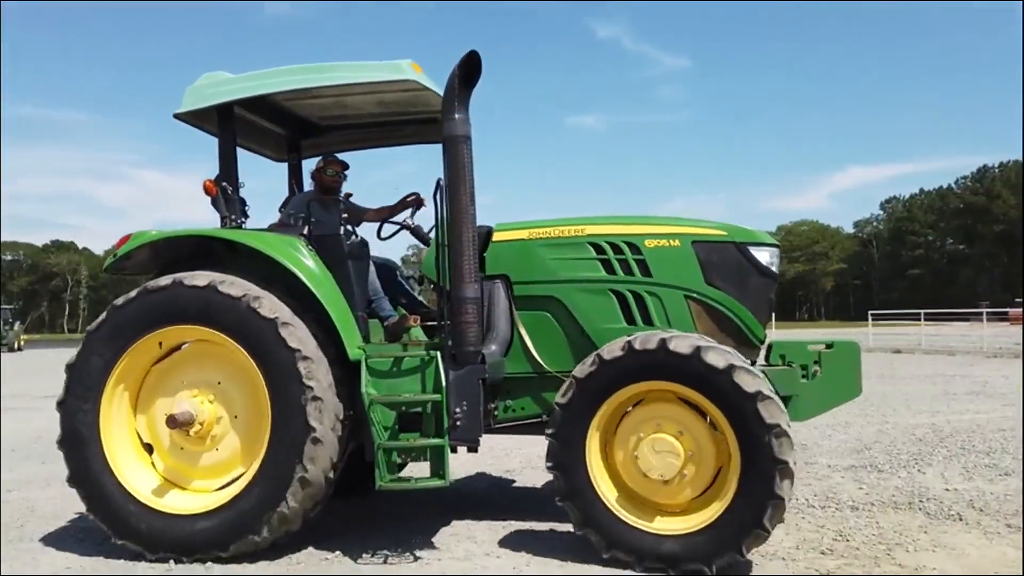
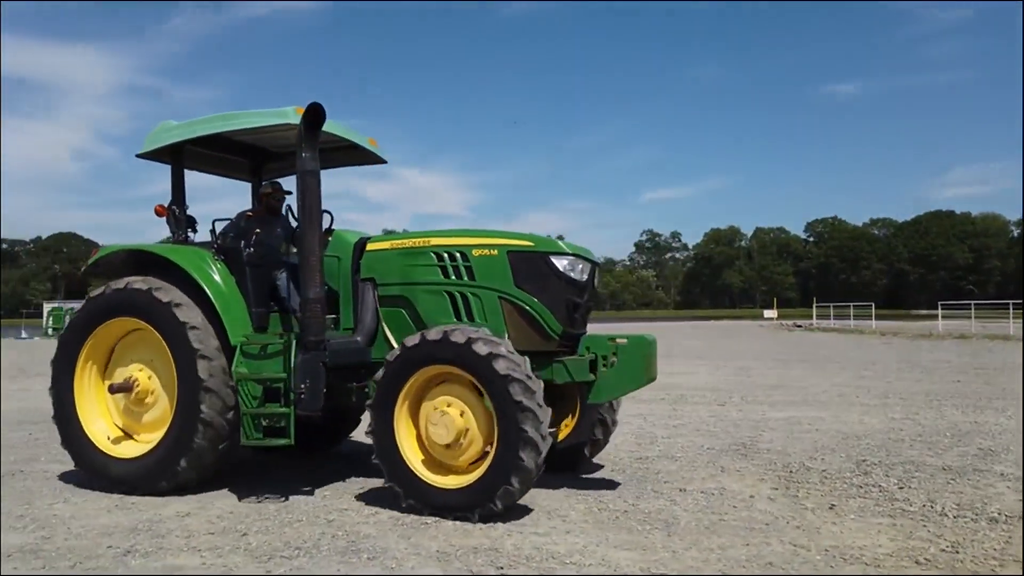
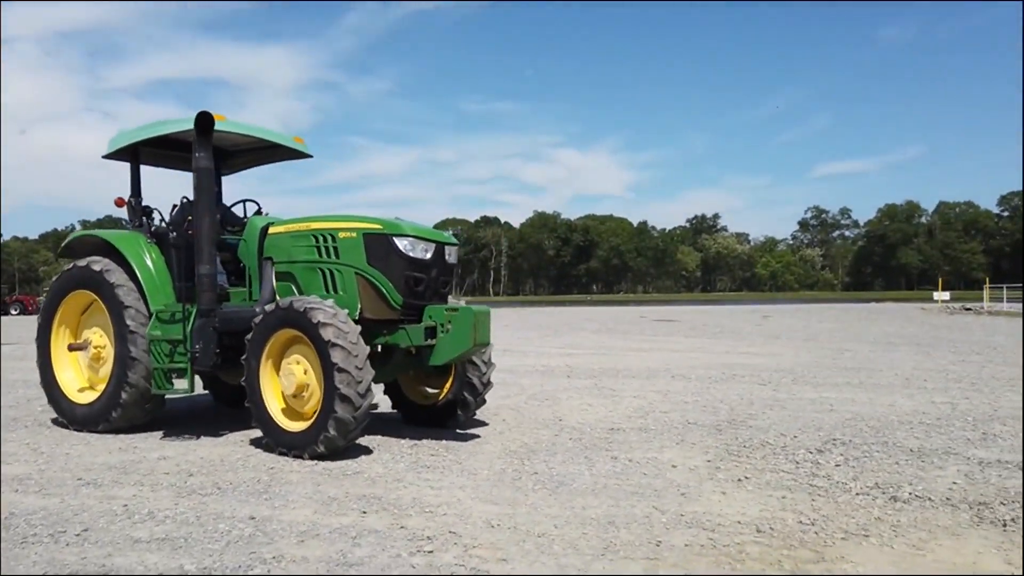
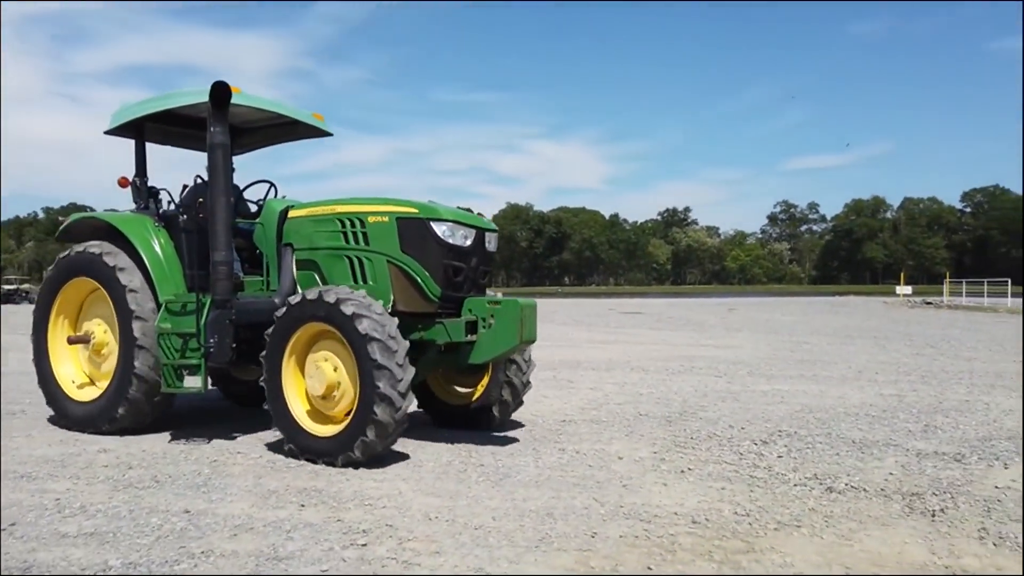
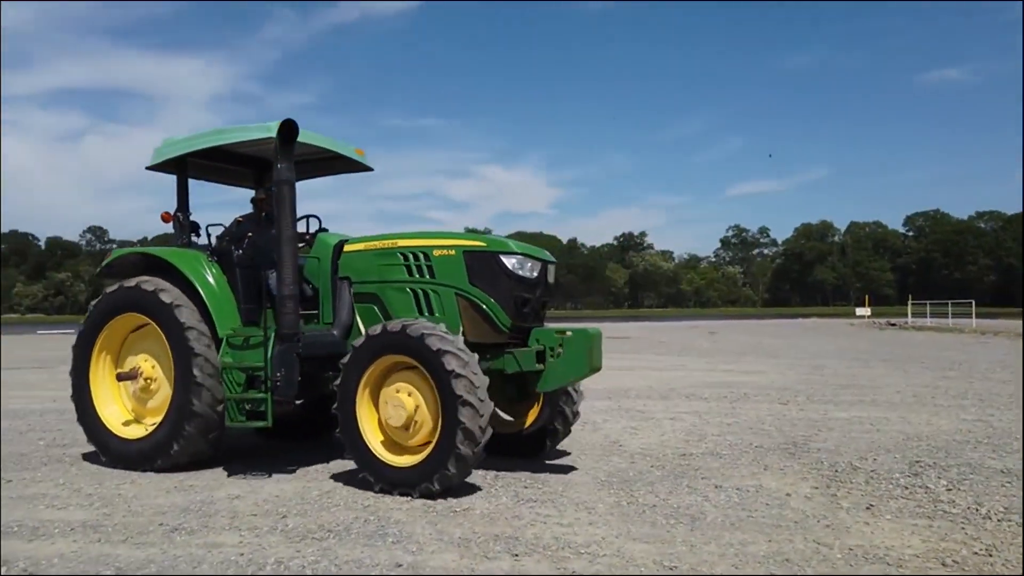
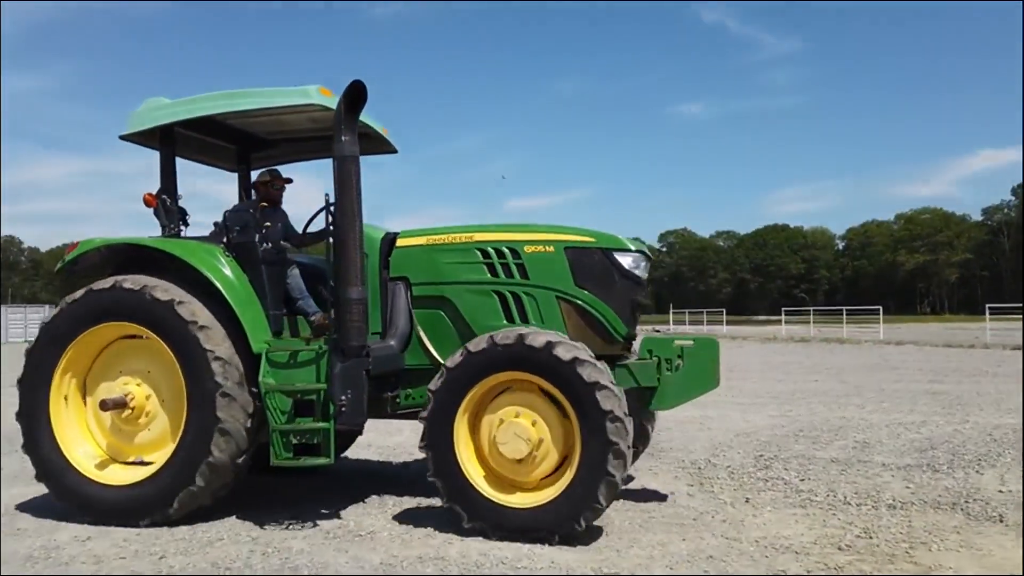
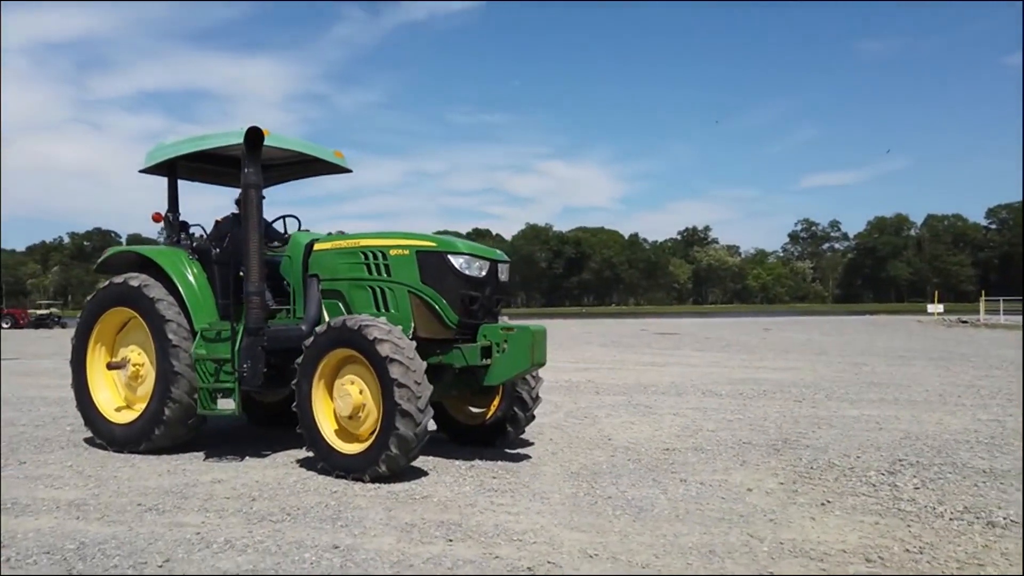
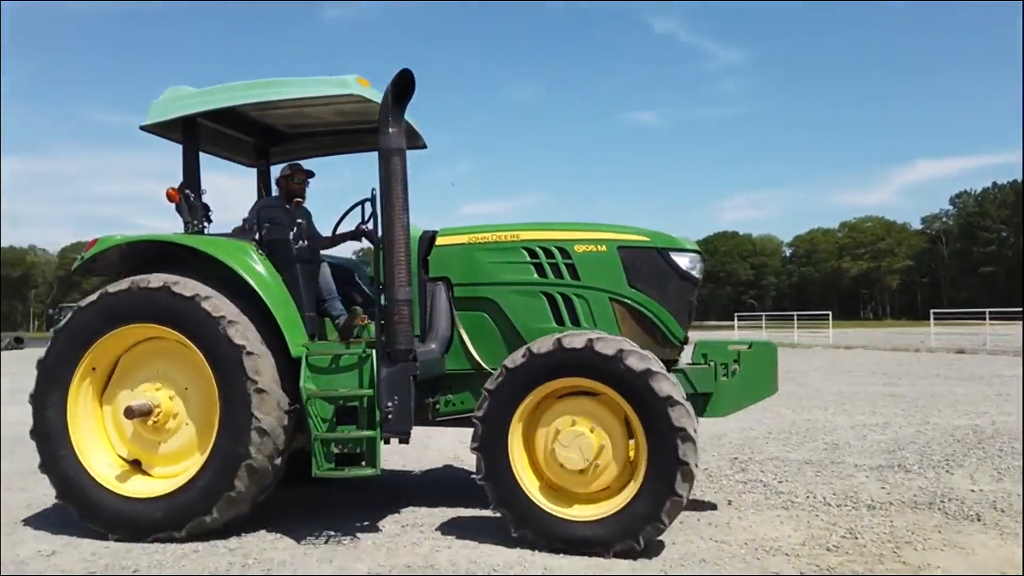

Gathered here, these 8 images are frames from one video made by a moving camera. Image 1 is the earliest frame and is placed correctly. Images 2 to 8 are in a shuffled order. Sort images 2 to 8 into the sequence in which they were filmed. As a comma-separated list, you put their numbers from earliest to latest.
8, 6, 2, 5, 7, 3, 4
